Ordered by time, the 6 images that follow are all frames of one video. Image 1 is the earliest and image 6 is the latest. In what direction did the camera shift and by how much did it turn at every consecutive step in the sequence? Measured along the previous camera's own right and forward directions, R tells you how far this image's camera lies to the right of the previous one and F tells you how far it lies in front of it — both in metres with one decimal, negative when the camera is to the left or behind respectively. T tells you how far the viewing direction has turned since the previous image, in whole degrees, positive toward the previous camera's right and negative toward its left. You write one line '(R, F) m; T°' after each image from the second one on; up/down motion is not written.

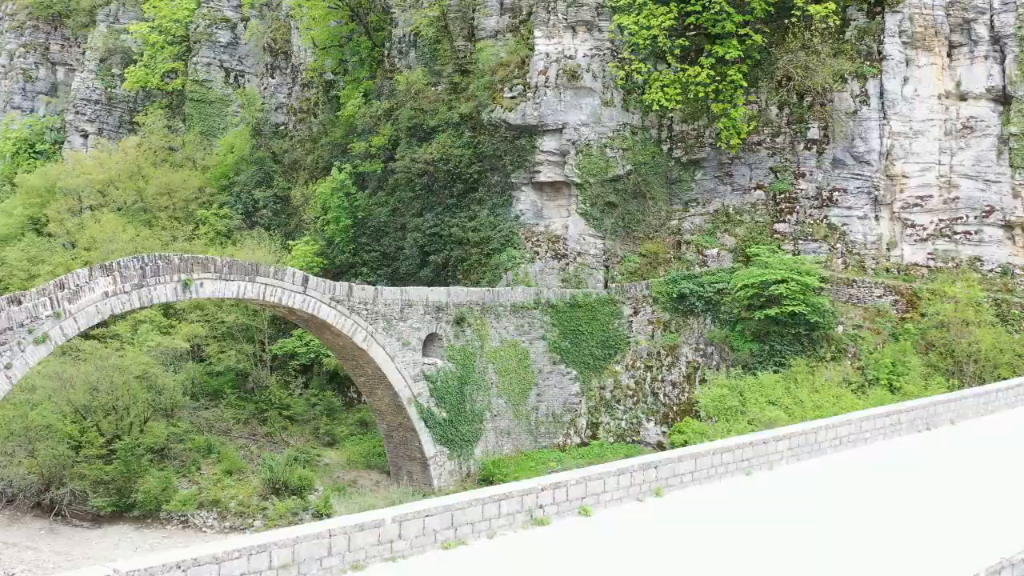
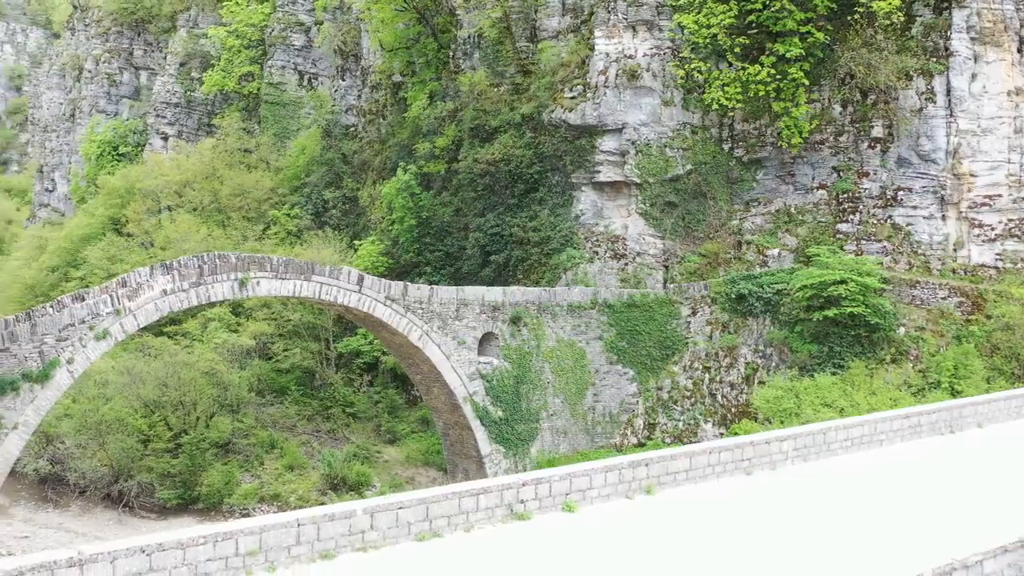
(+0.4, 0.0) m; -4°
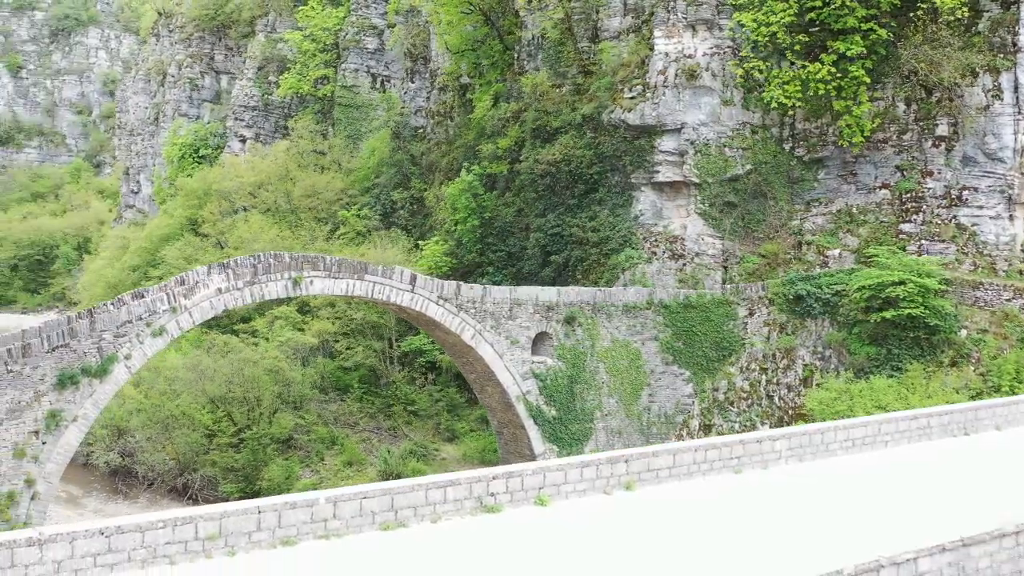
(+0.4, -0.1) m; -4°
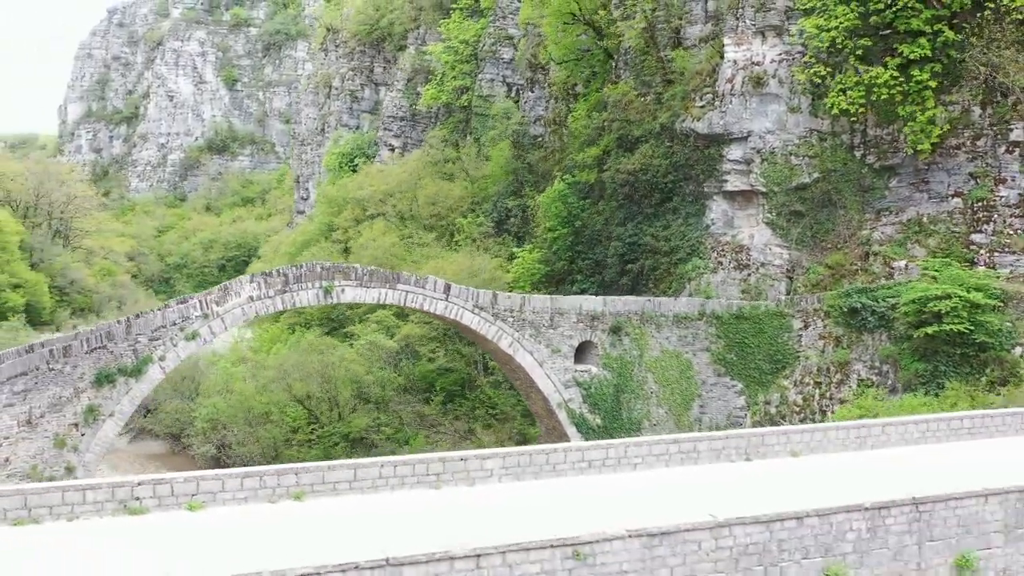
(+2.4, -0.1) m; -11°
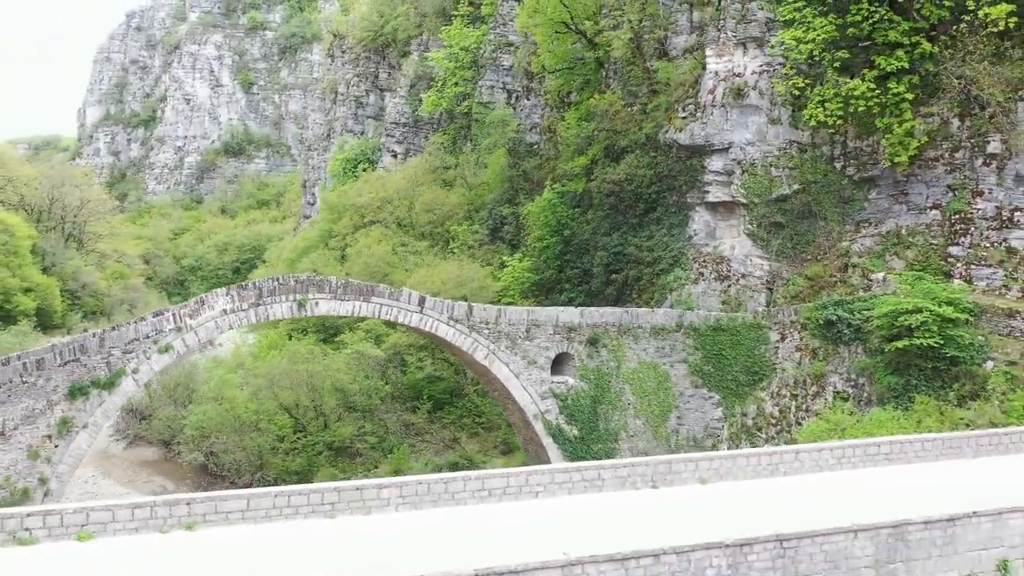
(+0.6, -0.1) m; -1°
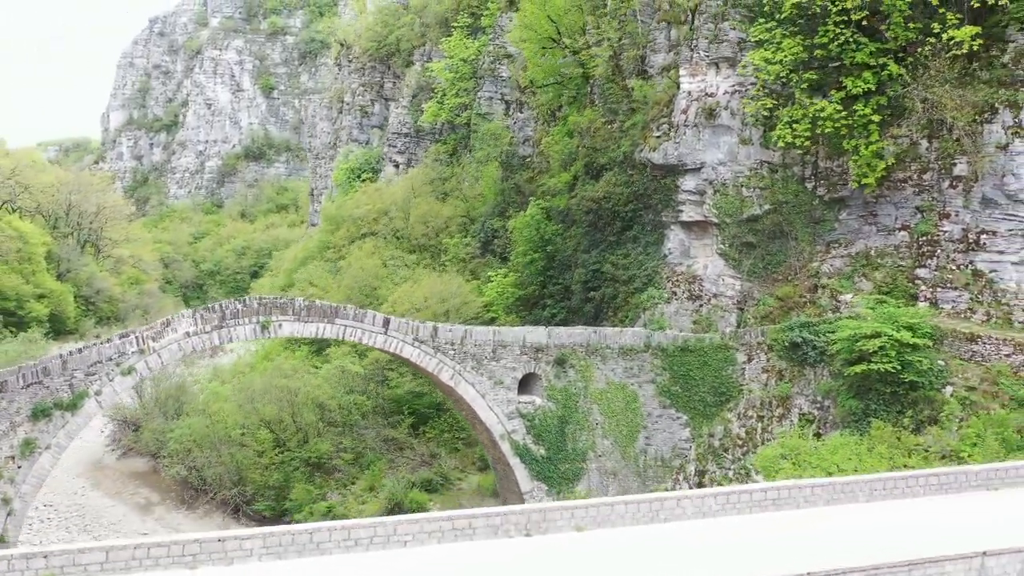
(+0.9, -0.1) m; -2°
